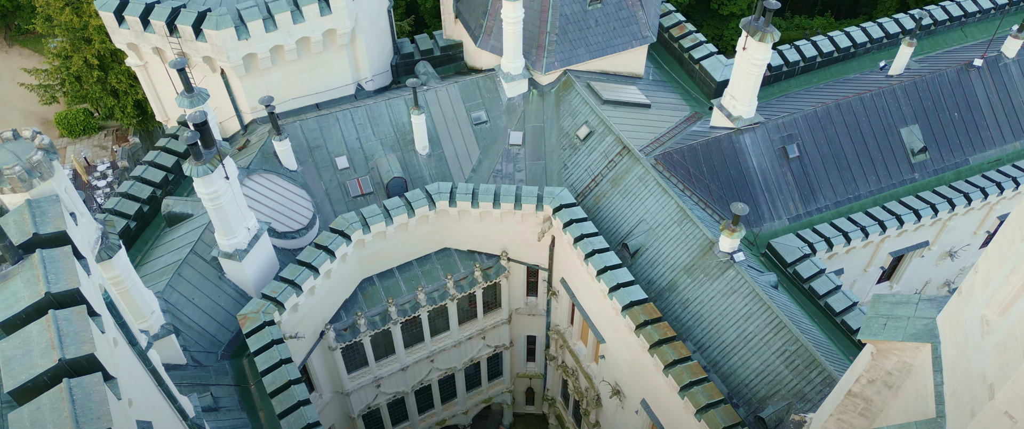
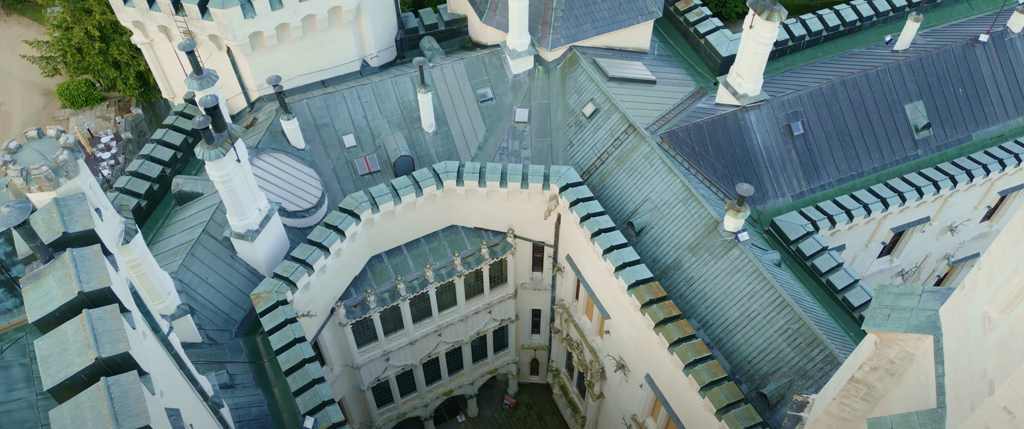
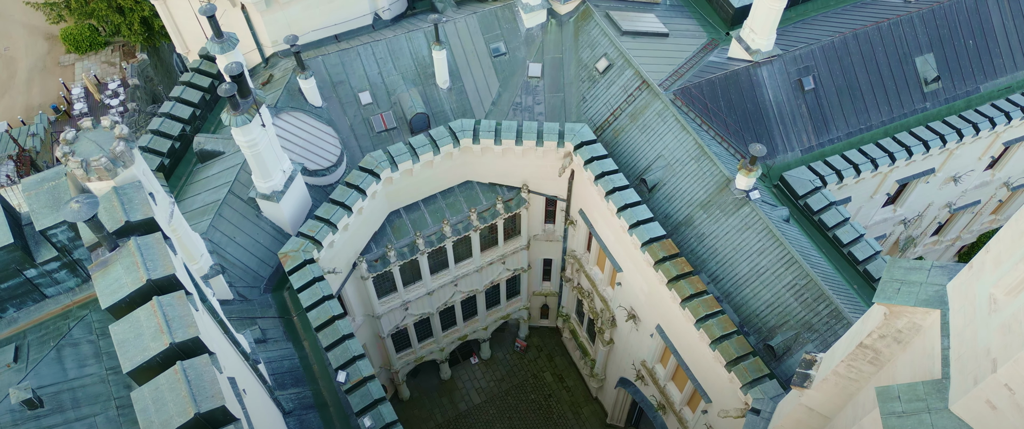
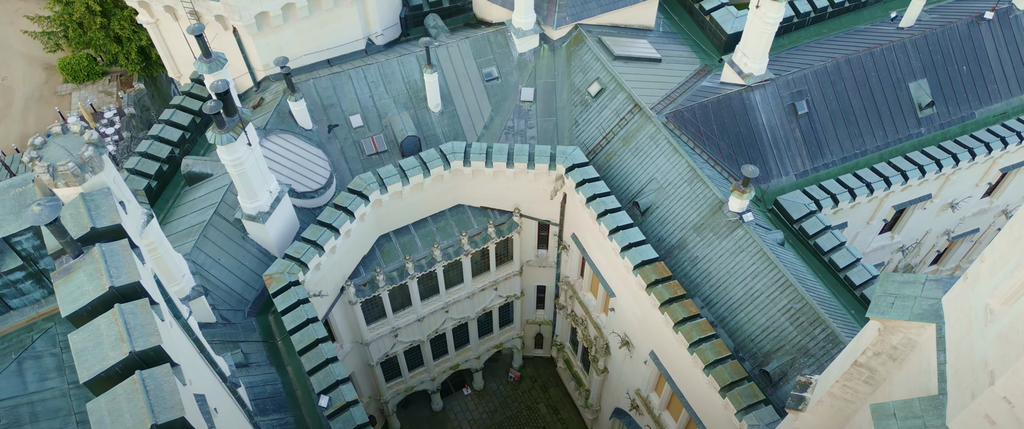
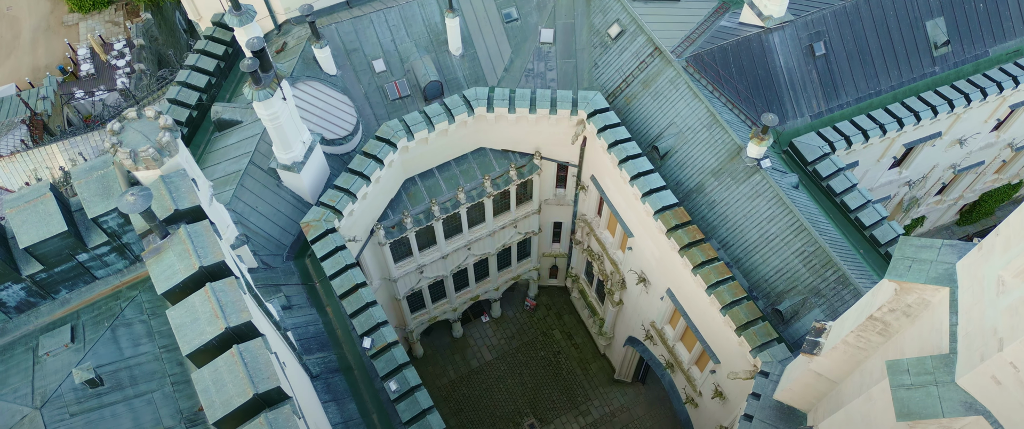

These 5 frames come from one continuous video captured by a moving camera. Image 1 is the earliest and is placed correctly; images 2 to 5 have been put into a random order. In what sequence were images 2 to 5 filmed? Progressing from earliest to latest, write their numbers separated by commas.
2, 4, 3, 5
